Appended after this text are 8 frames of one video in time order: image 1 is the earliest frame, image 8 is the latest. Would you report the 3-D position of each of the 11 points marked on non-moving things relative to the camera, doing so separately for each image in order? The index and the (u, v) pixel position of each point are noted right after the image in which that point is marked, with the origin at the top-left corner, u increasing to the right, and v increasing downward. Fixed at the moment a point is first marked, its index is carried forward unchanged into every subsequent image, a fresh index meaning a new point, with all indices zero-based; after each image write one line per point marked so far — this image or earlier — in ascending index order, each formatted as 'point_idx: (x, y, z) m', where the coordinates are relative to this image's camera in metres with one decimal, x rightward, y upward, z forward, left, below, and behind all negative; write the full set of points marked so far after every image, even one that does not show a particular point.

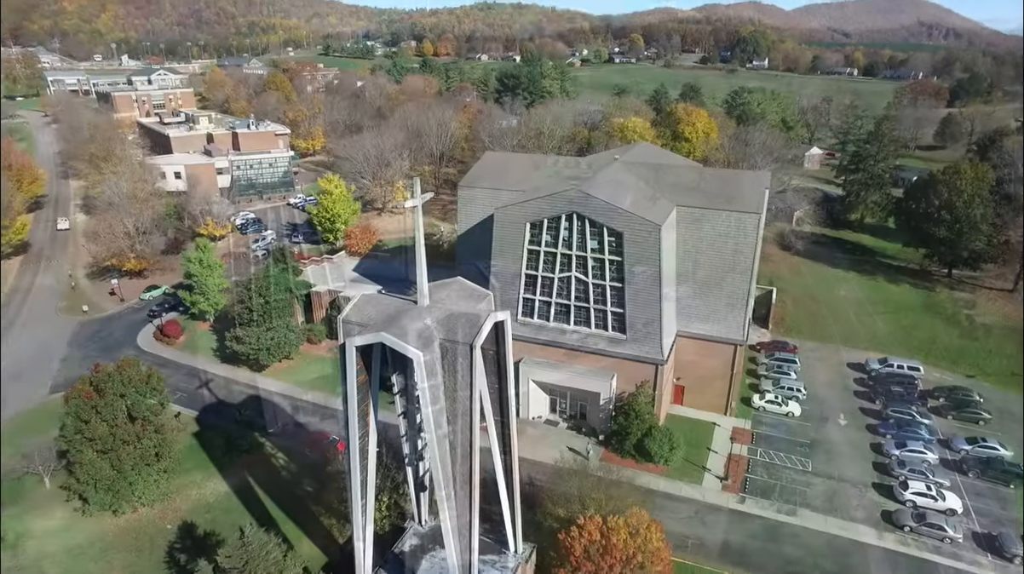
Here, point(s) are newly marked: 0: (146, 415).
0: (-10.2, -3.6, +18.9) m
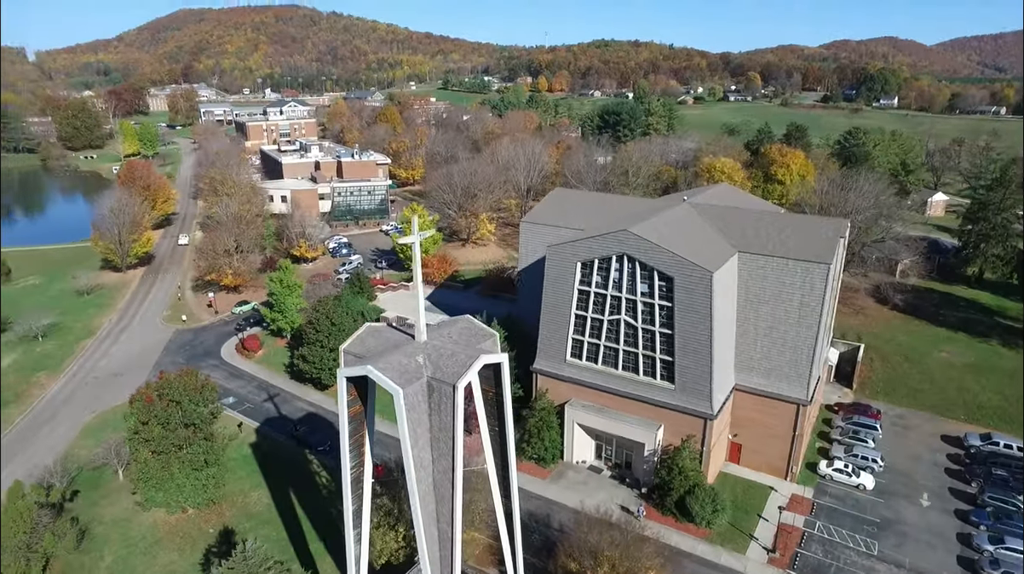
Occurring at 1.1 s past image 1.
0: (-9.4, -4.0, +20.2) m
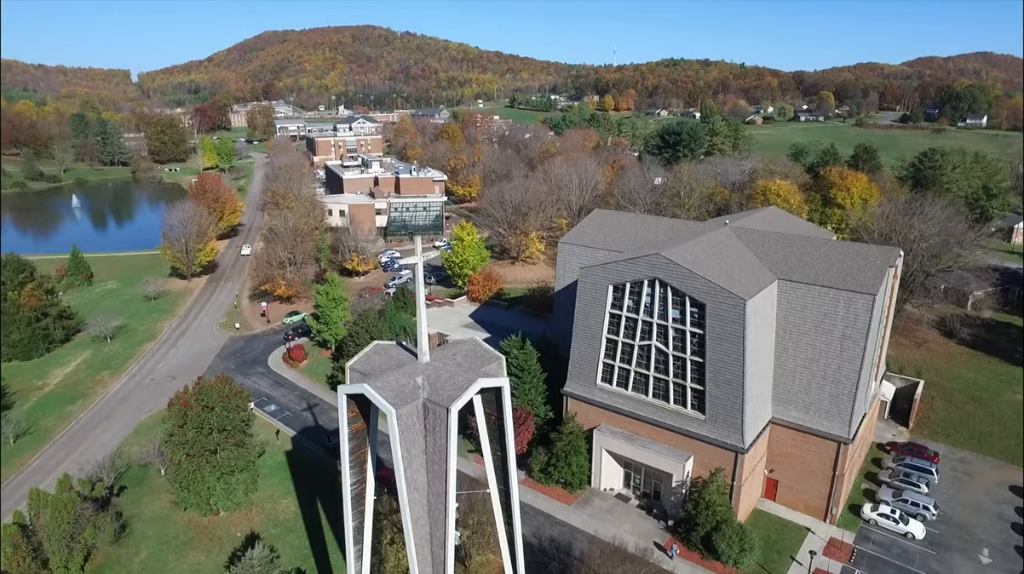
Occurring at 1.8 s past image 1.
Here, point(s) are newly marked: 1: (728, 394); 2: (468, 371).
0: (-8.7, -4.4, +20.9) m
1: (+6.4, -3.1, +20.0) m
2: (-0.8, -1.6, +12.9) m
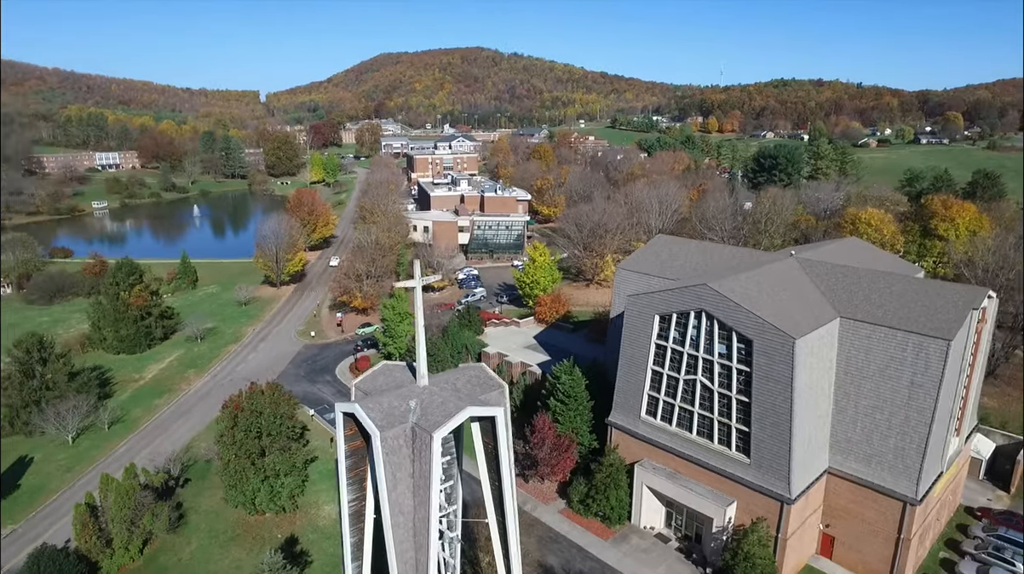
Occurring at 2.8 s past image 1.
0: (-7.6, -4.8, +21.9) m
1: (+7.3, -4.1, +18.6) m
2: (-0.9, -2.1, +12.8) m
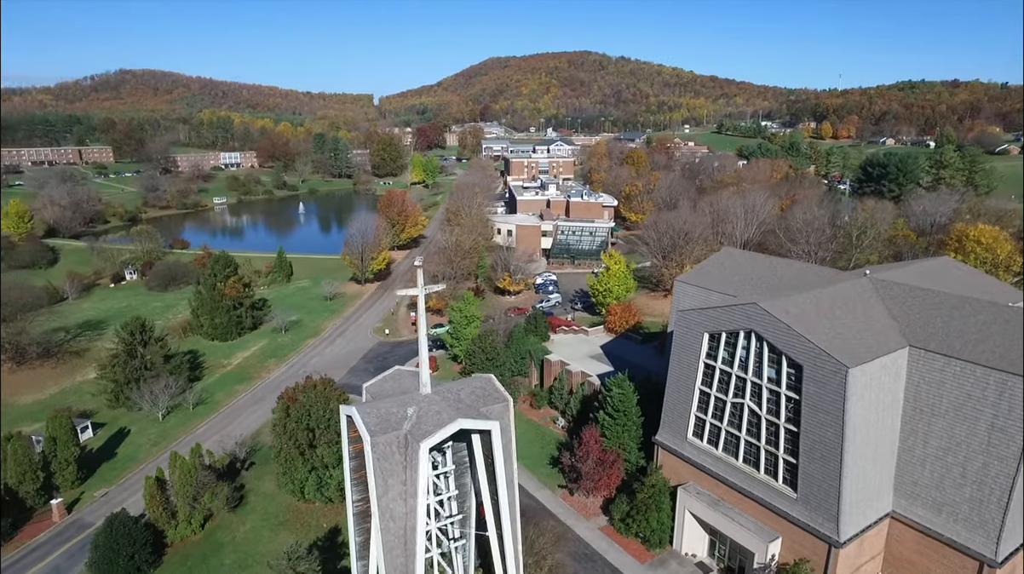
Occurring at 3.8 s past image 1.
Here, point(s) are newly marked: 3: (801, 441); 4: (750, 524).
0: (-6.2, -4.7, +22.7) m
1: (+8.0, -4.7, +17.2) m
2: (-0.9, -2.3, +12.7) m
3: (+7.6, -4.0, +17.7) m
4: (+6.7, -6.7, +19.0) m
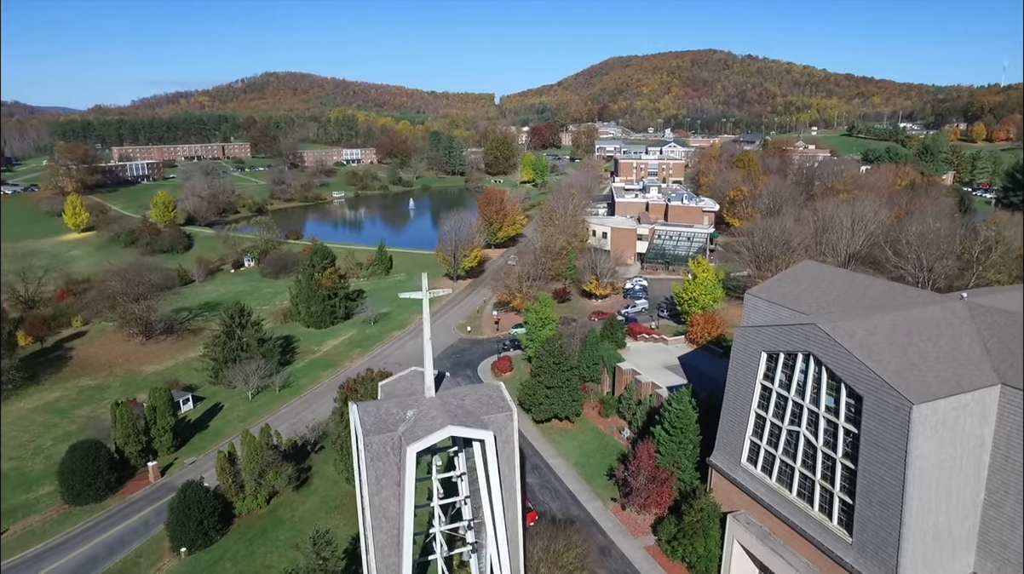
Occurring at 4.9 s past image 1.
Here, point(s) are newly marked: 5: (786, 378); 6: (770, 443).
0: (-4.4, -4.6, +23.4) m
1: (+8.5, -5.3, +15.4) m
2: (-1.0, -2.4, +12.6) m
3: (+8.2, -4.6, +16.0) m
4: (+7.4, -7.2, +17.4) m
5: (+7.3, -2.4, +18.0) m
6: (+7.2, -4.3, +18.7) m
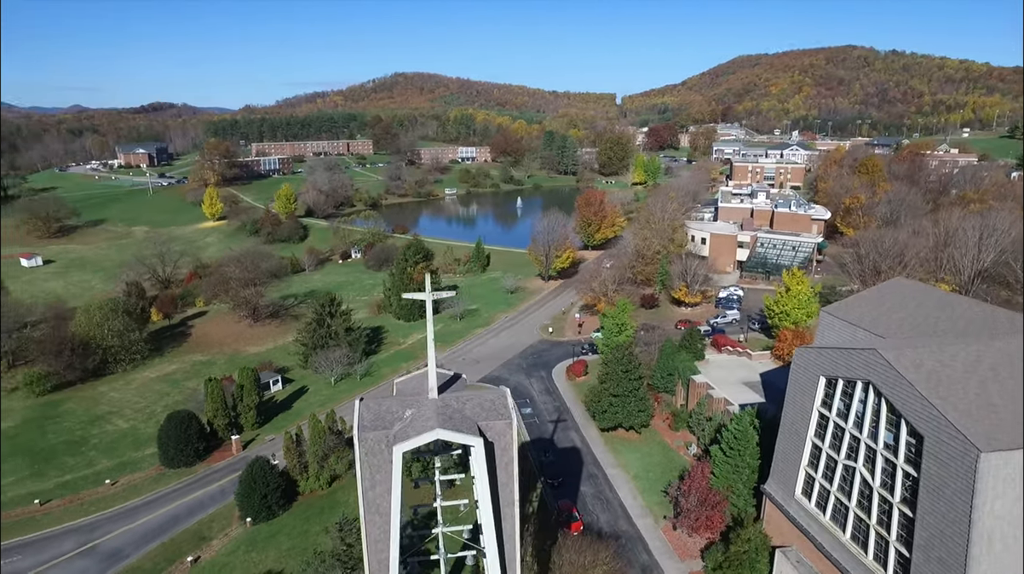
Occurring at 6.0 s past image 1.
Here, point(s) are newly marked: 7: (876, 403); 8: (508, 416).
0: (-2.6, -4.5, +23.8) m
1: (+8.6, -5.8, +13.6) m
2: (-1.0, -2.4, +12.5) m
3: (+8.5, -5.1, +14.2) m
4: (+7.9, -7.6, +15.8) m
5: (+8.1, -2.9, +16.3) m
6: (+8.0, -4.8, +17.1) m
7: (+8.2, -2.6, +15.2) m
8: (-0.1, -2.4, +12.9) m
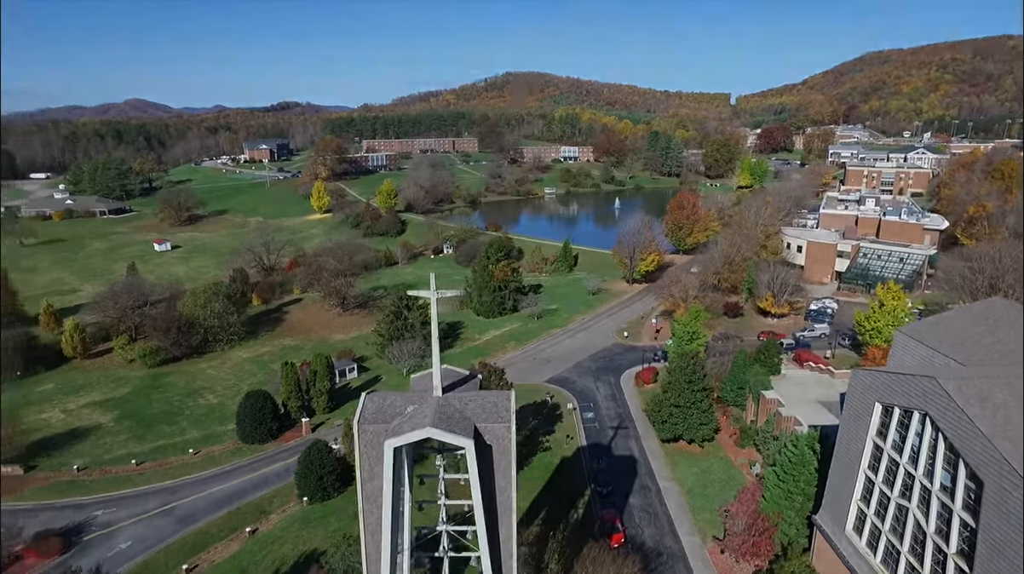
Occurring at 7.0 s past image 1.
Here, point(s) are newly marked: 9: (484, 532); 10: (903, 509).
0: (-0.9, -4.4, +23.9) m
1: (+8.4, -6.2, +11.9) m
2: (-1.1, -2.4, +12.5) m
3: (+8.4, -5.5, +12.6) m
4: (+8.0, -8.0, +14.2) m
5: (+8.5, -3.3, +14.7) m
6: (+8.4, -5.2, +15.5) m
7: (+8.5, -3.0, +13.6) m
8: (-0.1, -2.4, +12.6) m
9: (-0.6, -4.5, +12.6) m
10: (+8.5, -4.8, +14.6) m
